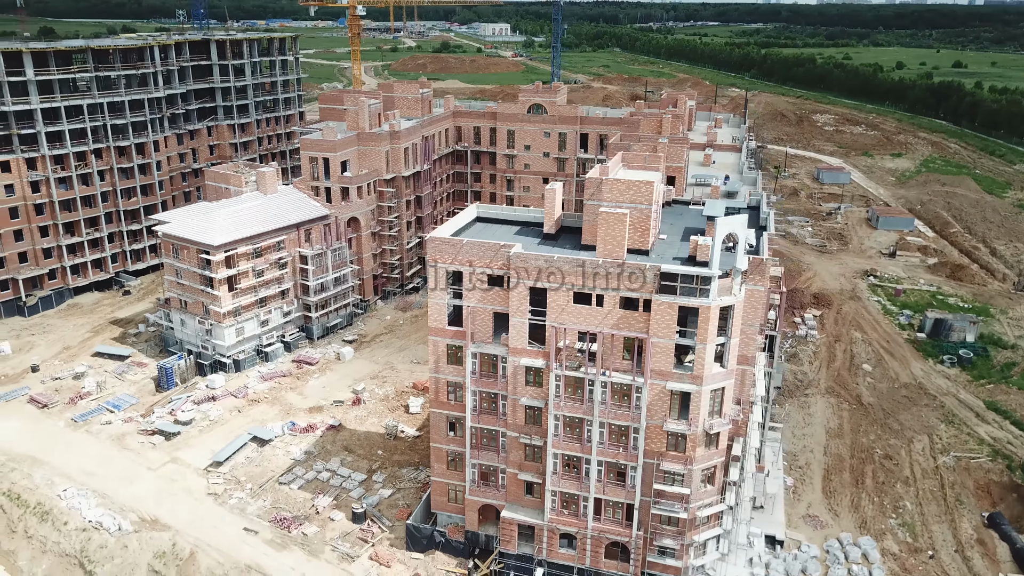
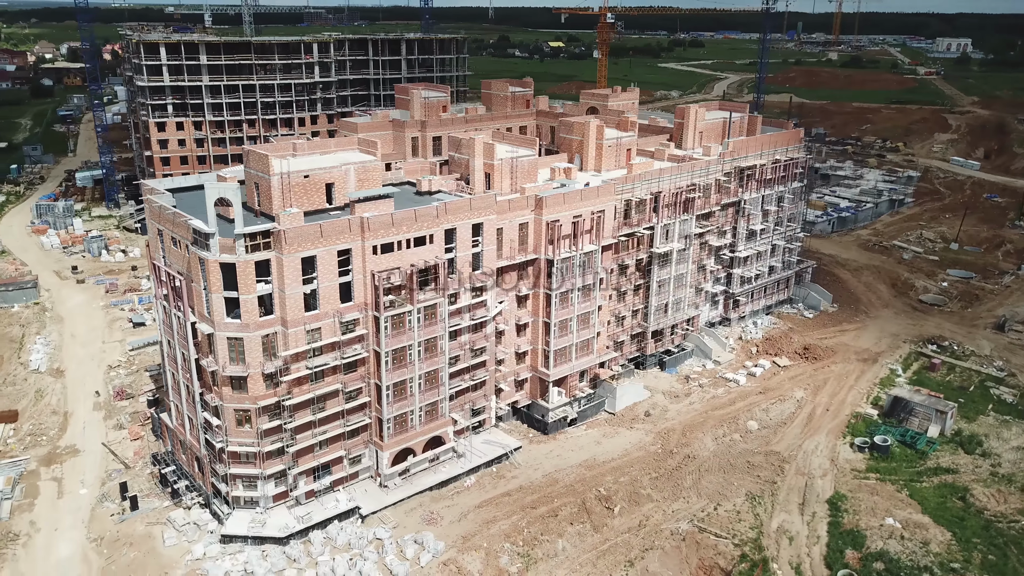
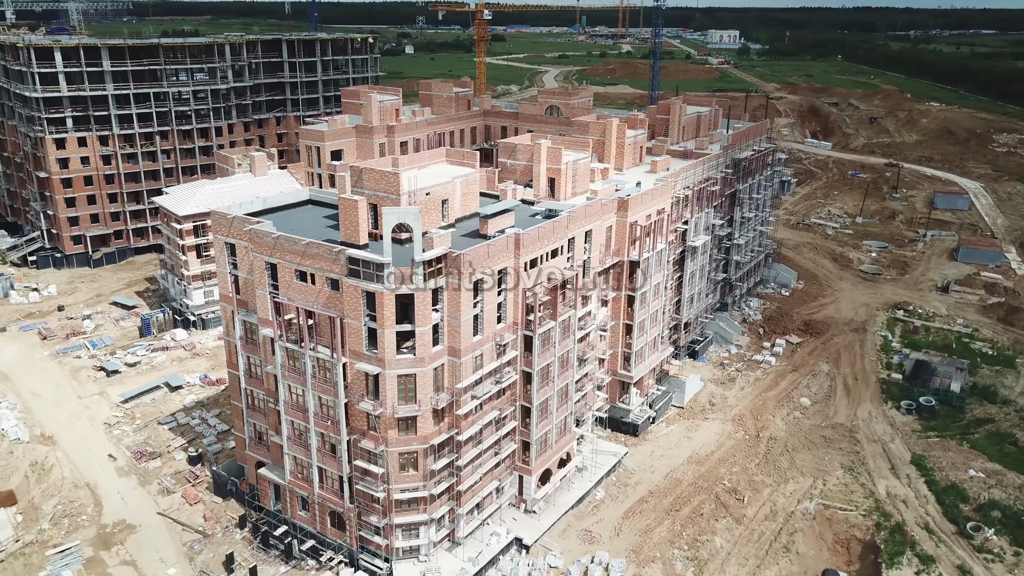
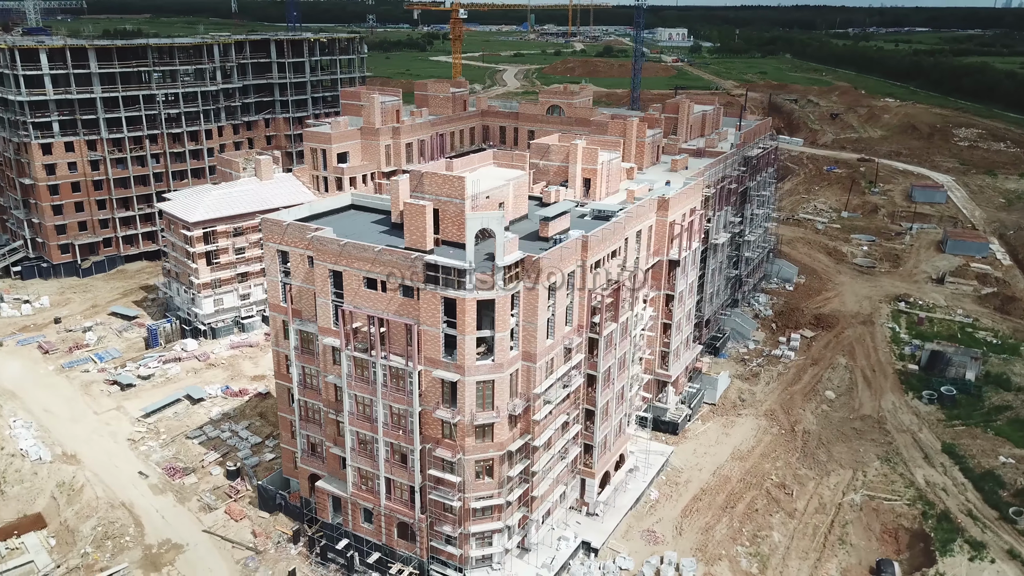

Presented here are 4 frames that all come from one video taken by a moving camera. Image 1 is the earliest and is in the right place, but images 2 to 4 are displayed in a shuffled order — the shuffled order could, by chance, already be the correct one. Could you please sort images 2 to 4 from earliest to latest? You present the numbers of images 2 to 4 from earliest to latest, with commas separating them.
4, 3, 2
